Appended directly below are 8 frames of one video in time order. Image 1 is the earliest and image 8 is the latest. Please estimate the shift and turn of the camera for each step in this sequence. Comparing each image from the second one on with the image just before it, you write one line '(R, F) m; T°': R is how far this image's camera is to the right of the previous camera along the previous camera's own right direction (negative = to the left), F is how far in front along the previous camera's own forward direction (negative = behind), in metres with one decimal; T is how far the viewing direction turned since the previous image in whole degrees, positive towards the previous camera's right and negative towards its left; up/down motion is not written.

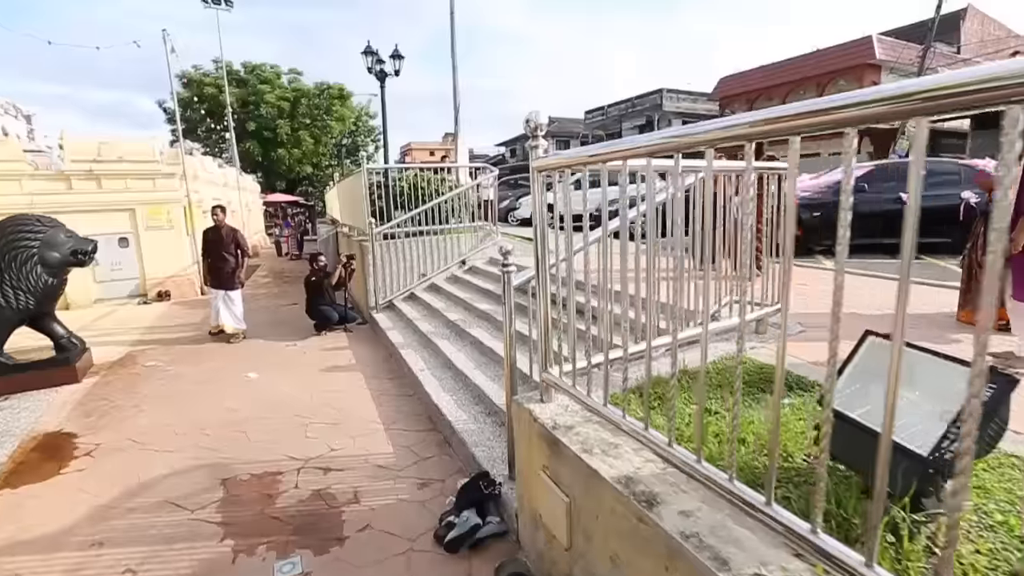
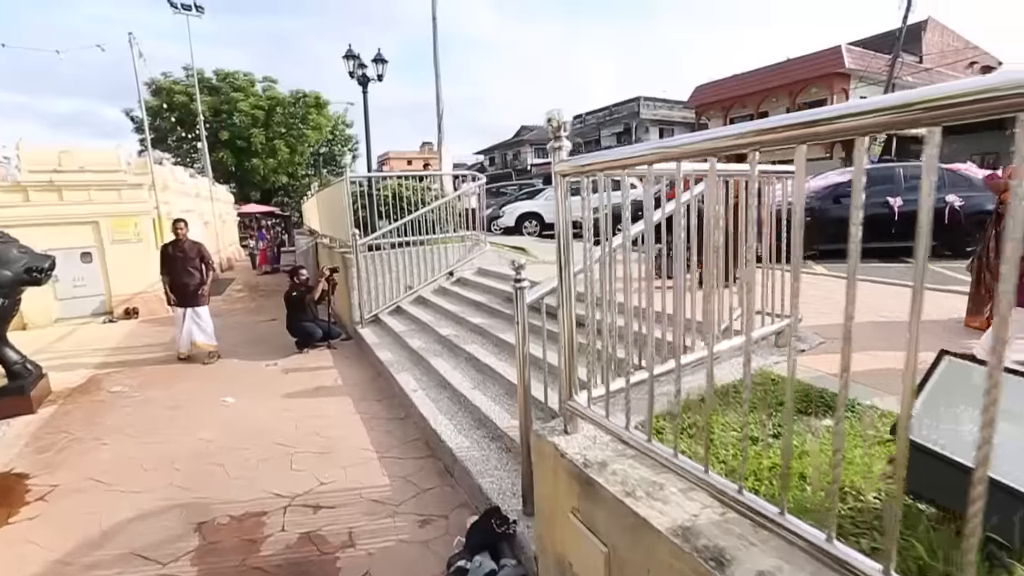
(-0.2, +0.2) m; +2°
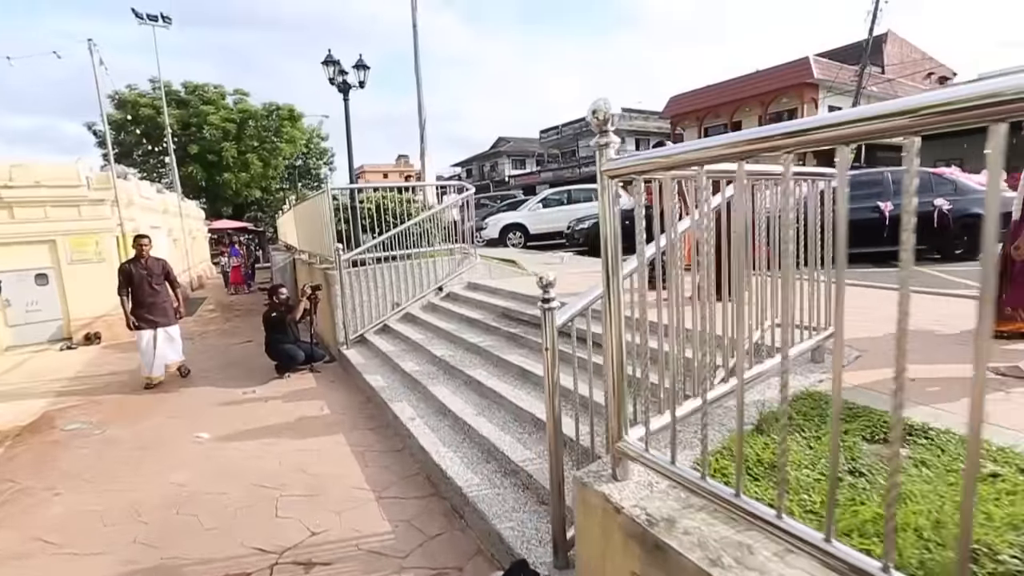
(-0.2, +0.3) m; +3°
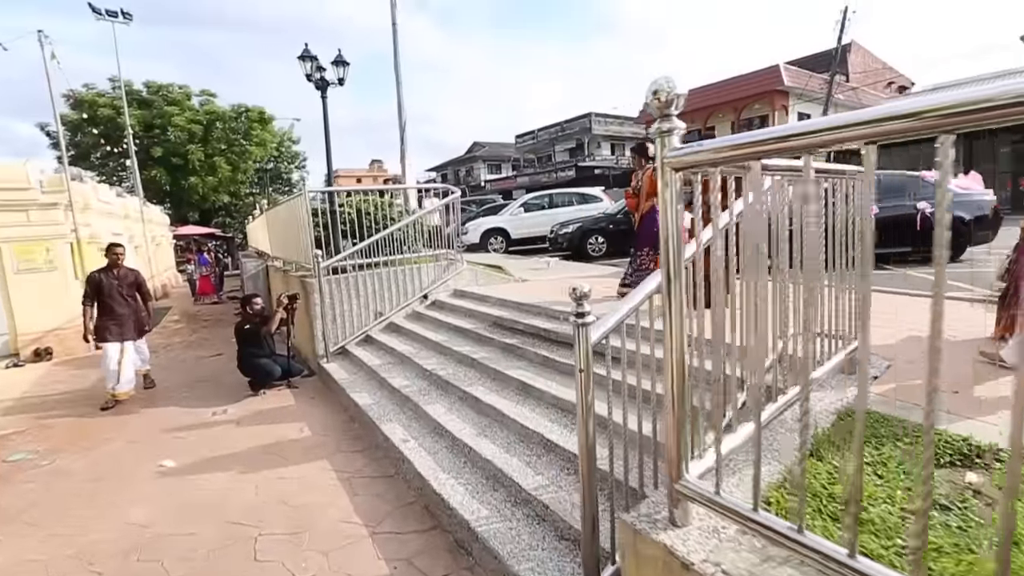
(-0.2, +0.3) m; +3°
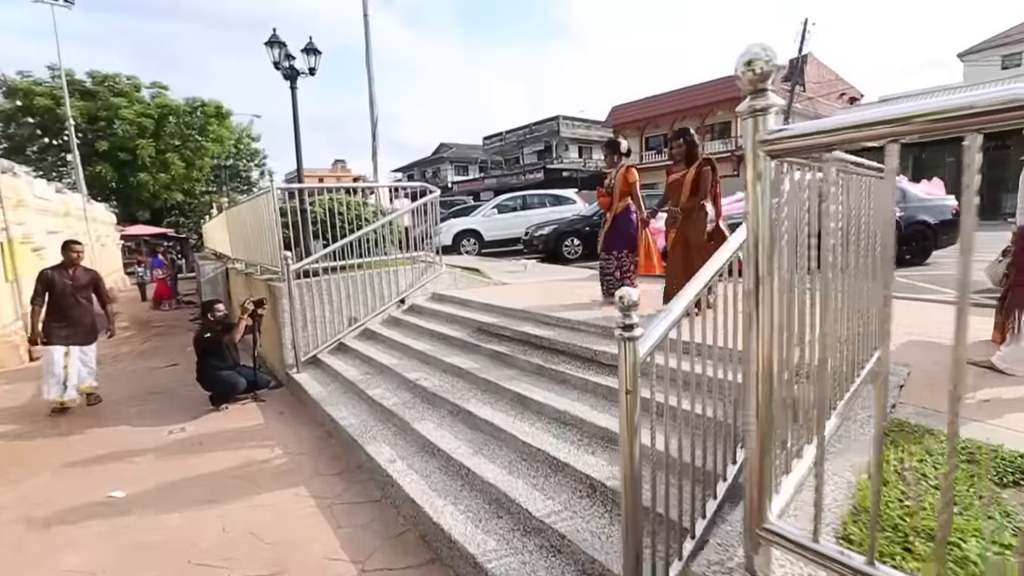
(-0.2, +0.3) m; +4°
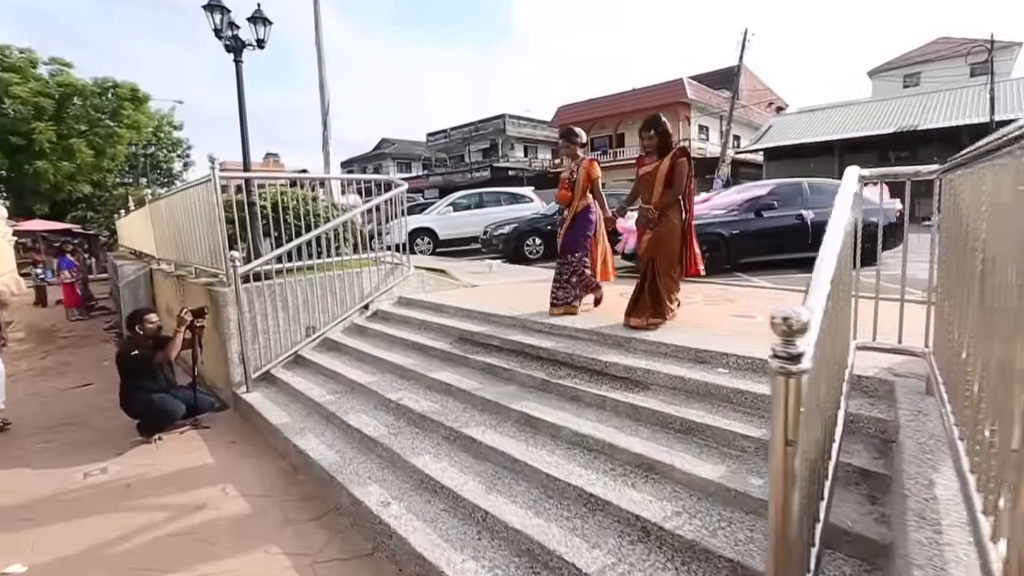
(-0.4, +0.5) m; +7°
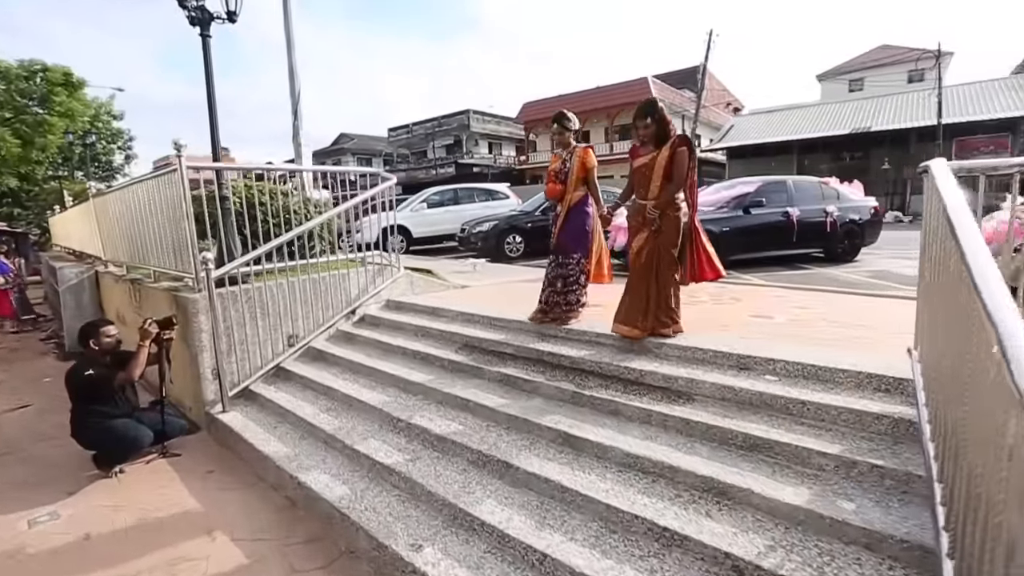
(-0.4, +0.4) m; +5°
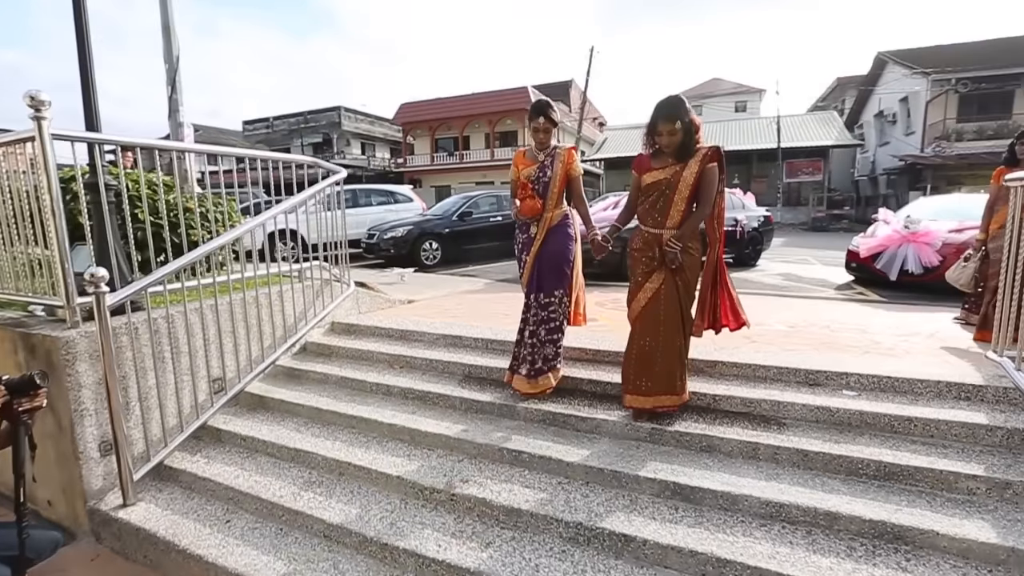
(-1.1, +0.8) m; +16°
